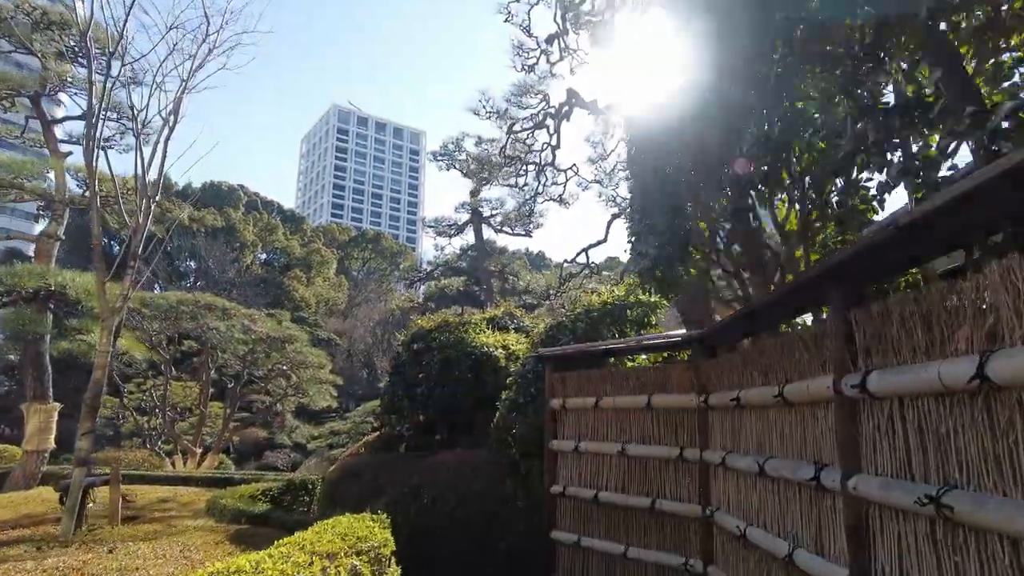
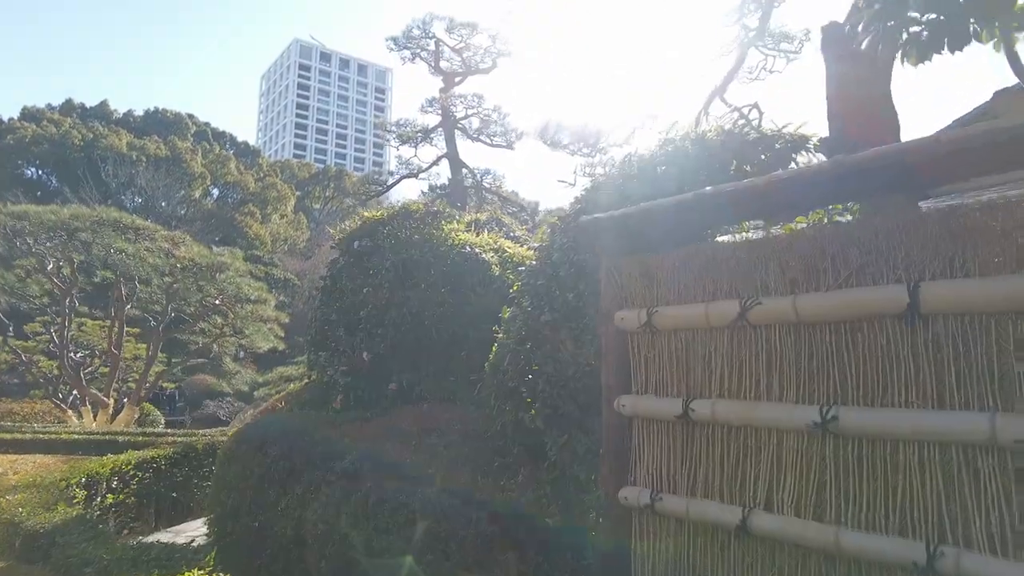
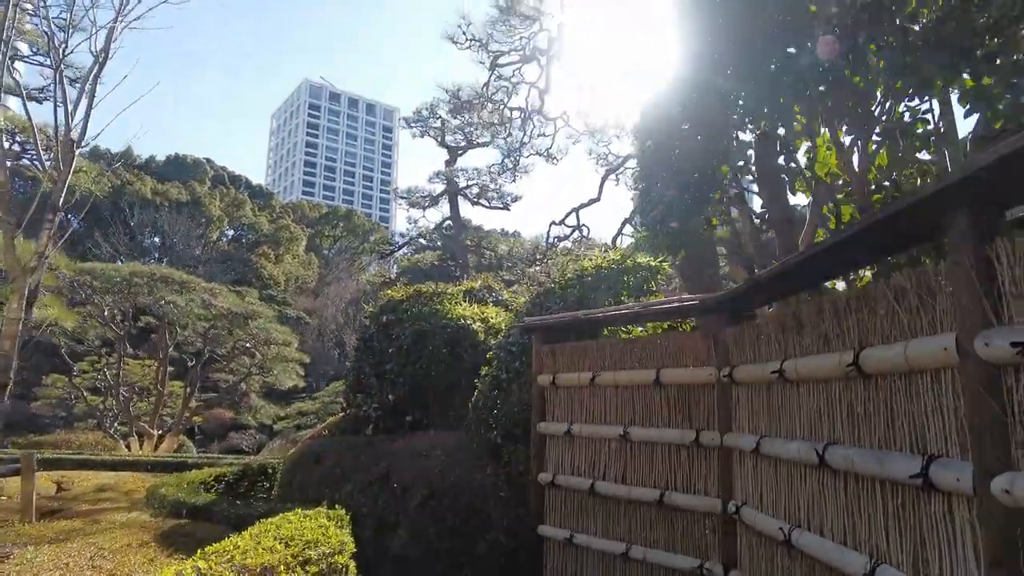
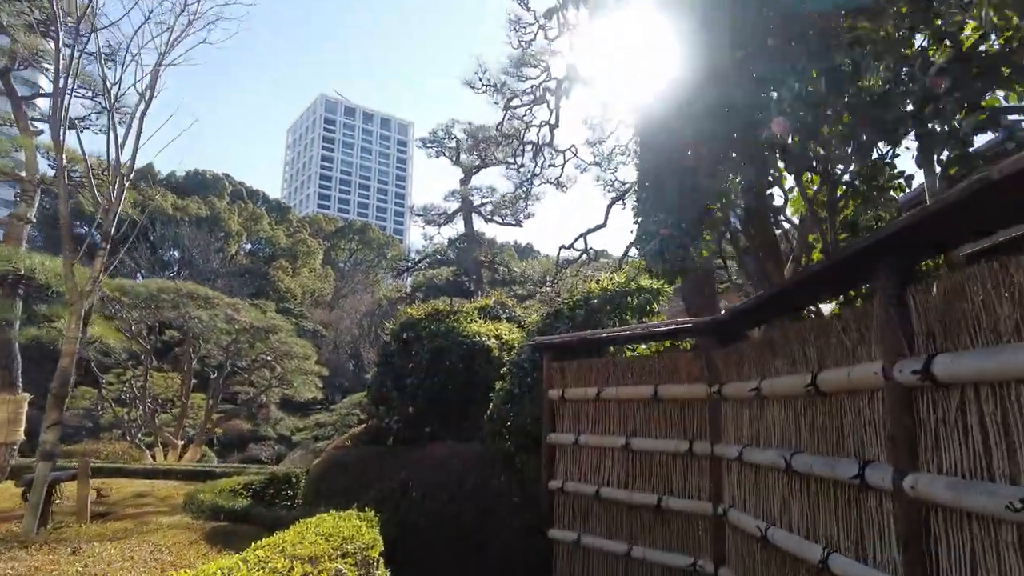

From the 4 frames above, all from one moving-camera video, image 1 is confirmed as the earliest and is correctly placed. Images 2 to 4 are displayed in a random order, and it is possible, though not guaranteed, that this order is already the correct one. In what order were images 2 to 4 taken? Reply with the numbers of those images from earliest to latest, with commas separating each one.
4, 3, 2
